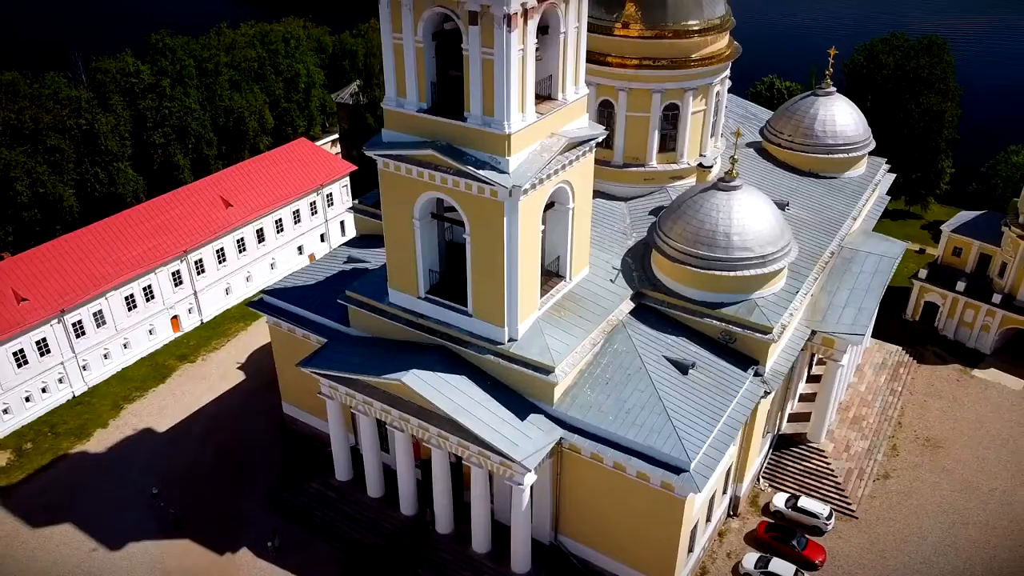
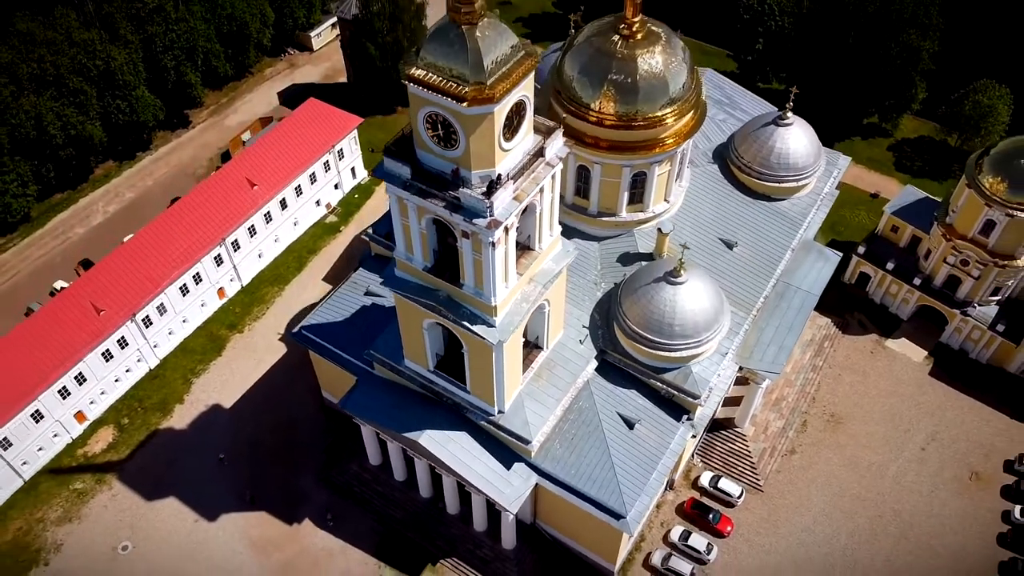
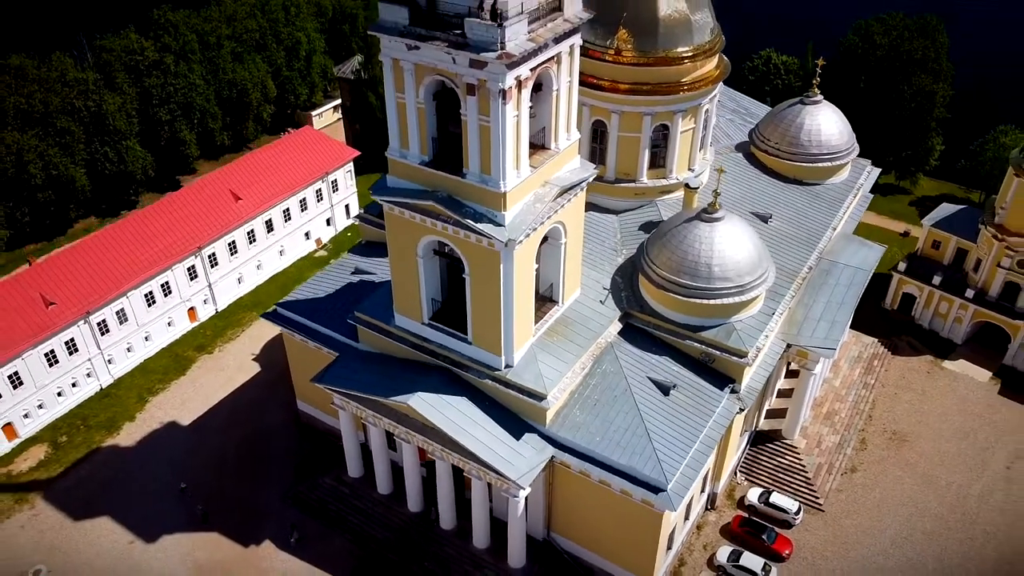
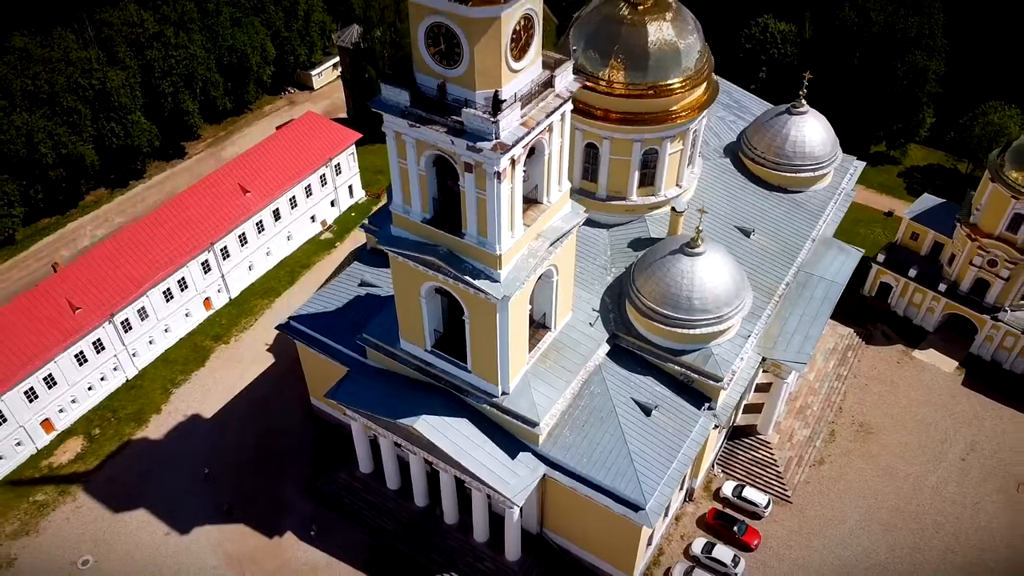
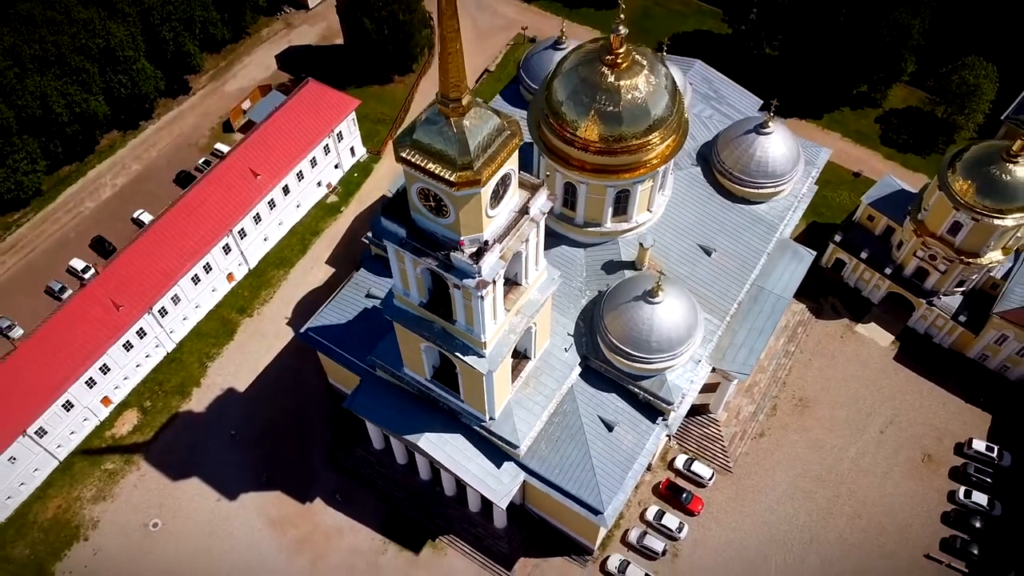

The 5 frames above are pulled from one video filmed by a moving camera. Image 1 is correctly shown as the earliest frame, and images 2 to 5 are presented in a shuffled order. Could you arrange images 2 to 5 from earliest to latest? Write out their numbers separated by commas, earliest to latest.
3, 4, 2, 5
